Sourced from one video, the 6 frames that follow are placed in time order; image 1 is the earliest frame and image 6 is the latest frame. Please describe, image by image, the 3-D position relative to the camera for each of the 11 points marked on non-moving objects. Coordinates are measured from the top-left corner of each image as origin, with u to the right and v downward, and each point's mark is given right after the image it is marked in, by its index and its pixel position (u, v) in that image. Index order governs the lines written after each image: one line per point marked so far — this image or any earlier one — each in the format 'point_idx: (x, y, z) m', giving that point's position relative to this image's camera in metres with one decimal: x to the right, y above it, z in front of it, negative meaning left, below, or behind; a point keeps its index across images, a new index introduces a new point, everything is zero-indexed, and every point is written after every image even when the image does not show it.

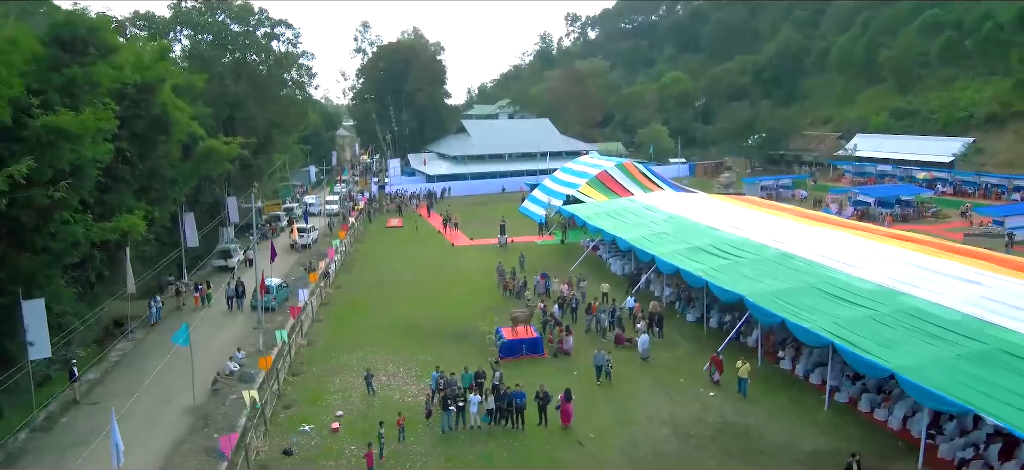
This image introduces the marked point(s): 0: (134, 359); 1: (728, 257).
0: (-7.3, -2.4, +13.1) m
1: (+4.9, -0.5, +15.2) m
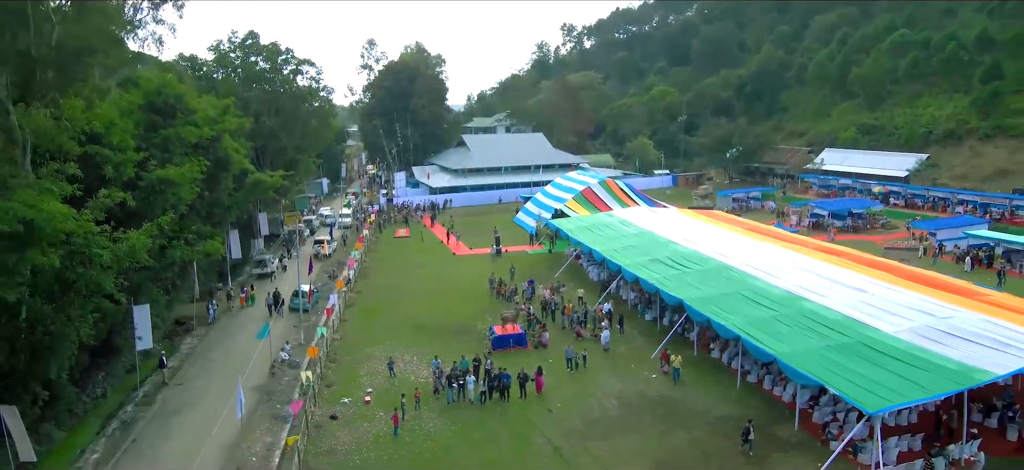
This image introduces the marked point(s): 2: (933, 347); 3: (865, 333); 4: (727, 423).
0: (-7.5, -2.8, +16.5) m
1: (+4.6, -0.9, +18.6) m
2: (+7.8, -2.0, +12.5) m
3: (+7.0, -1.9, +13.3) m
4: (+4.1, -3.5, +12.9) m
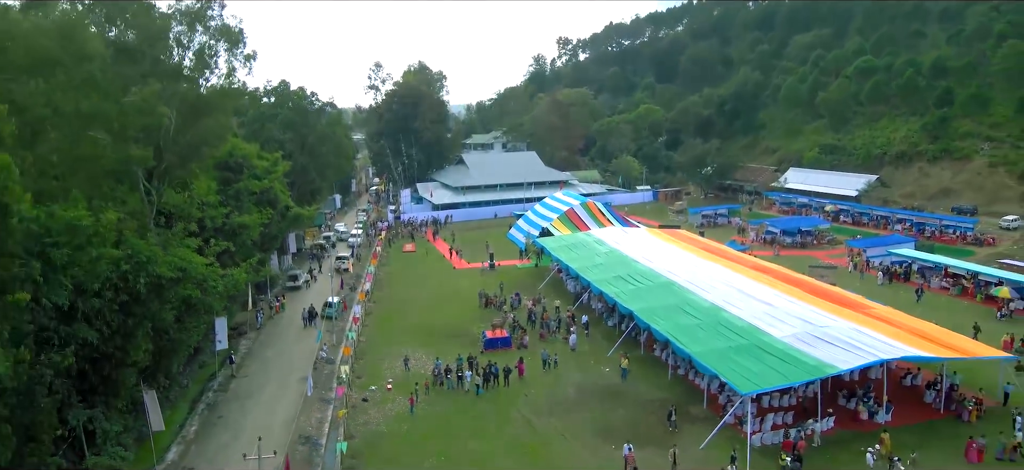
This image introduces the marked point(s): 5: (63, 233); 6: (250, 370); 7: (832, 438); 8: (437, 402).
0: (-7.9, -3.6, +21.0) m
1: (+4.2, -1.7, +23.1) m
2: (+7.4, -2.8, +17.0) m
3: (+6.6, -2.7, +17.8) m
4: (+3.7, -4.3, +17.5) m
5: (-7.1, 0.0, +10.9) m
6: (-7.6, -3.9, +19.6) m
7: (+7.4, -4.7, +15.6) m
8: (-1.9, -4.3, +17.6) m
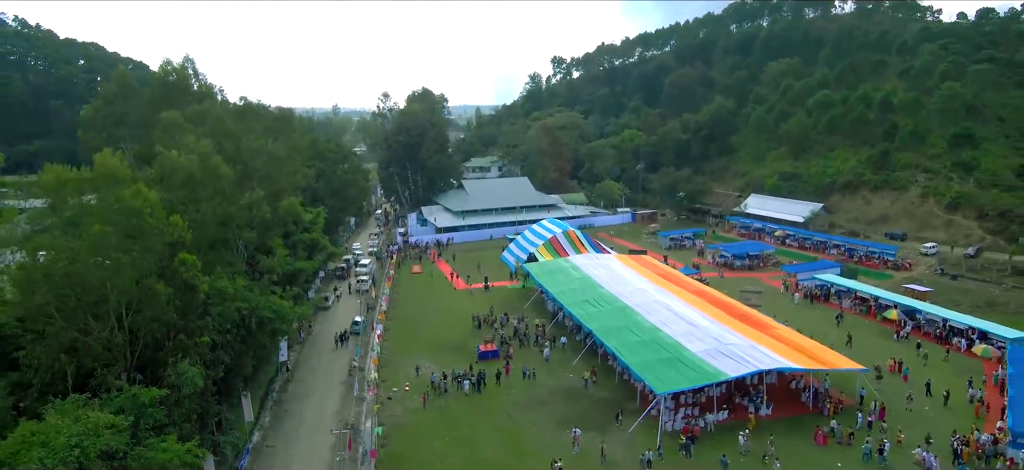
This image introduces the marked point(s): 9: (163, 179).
0: (-8.4, -5.1, +27.4) m
1: (+3.7, -3.2, +29.5) m
2: (+6.9, -4.3, +23.4) m
3: (+6.1, -4.2, +24.2) m
4: (+3.2, -5.8, +23.9) m
5: (-7.6, -1.5, +17.3) m
6: (-8.1, -5.4, +26.0) m
7: (+6.8, -6.2, +22.0) m
8: (-2.5, -5.8, +23.9) m
9: (-9.1, +1.4, +17.6) m
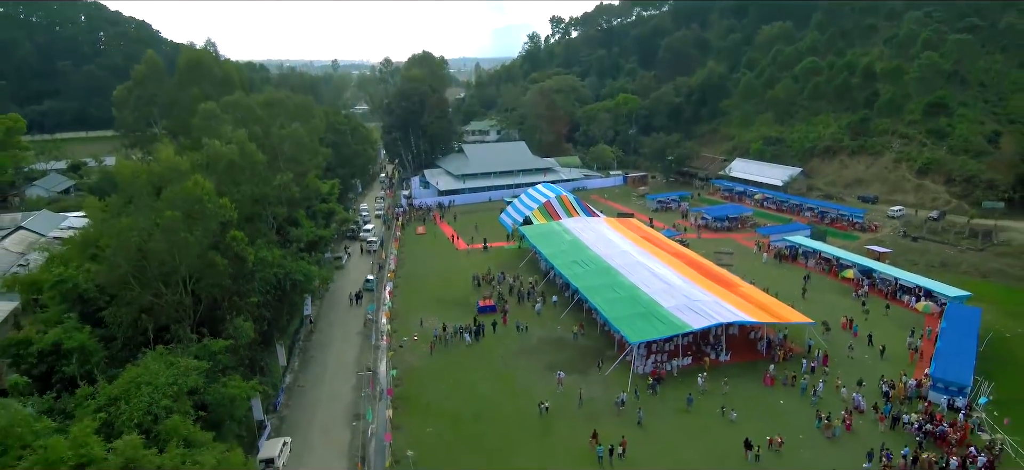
0: (-8.7, -3.7, +31.0) m
1: (+3.5, -1.6, +33.0) m
2: (+6.7, -3.2, +27.0) m
3: (+5.9, -3.0, +27.8) m
4: (+3.0, -4.6, +27.6) m
5: (-7.8, -0.8, +20.7) m
6: (-8.3, -4.1, +29.7) m
7: (+6.6, -5.1, +25.7) m
8: (-2.7, -4.6, +27.6) m
9: (-9.3, +2.2, +20.8) m
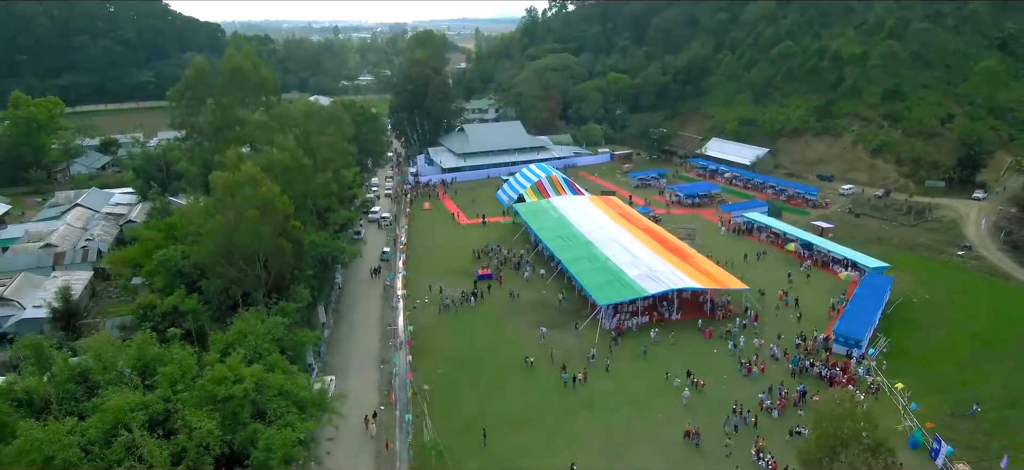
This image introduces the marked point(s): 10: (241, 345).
0: (-9.0, -2.6, +37.4) m
1: (+3.2, -0.4, +39.3) m
2: (+6.3, -2.3, +33.4) m
3: (+5.5, -2.1, +34.2) m
4: (+2.6, -3.8, +34.0) m
5: (-8.2, -0.3, +26.9) m
6: (-8.7, -3.0, +36.1) m
7: (+6.2, -4.4, +32.2) m
8: (-3.0, -3.7, +34.1) m
9: (-9.7, +2.7, +26.9) m
10: (-7.8, -3.2, +19.4) m
